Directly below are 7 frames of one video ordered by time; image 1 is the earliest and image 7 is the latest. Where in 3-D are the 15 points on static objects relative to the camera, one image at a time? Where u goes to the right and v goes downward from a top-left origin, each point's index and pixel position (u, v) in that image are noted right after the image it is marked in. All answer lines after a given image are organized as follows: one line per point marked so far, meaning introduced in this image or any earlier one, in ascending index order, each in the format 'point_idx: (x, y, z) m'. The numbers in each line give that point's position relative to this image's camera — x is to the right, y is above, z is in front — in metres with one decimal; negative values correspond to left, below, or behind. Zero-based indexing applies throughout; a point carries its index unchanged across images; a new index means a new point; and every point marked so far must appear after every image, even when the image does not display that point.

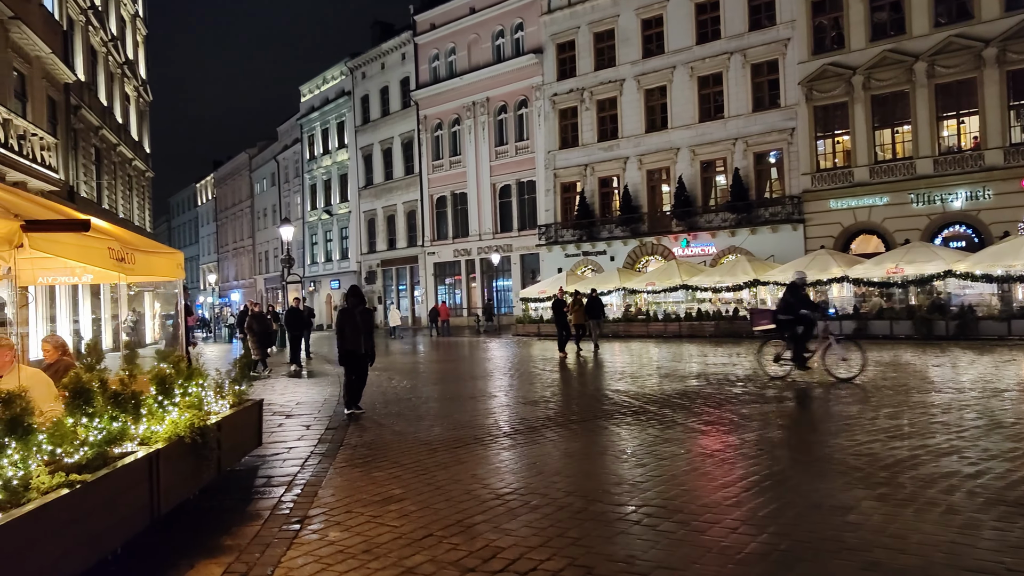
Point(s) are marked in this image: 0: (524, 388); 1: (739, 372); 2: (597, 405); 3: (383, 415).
0: (+0.2, -1.7, +13.6) m
1: (+4.4, -1.6, +15.8) m
2: (+1.0, -1.5, +10.1) m
3: (-1.6, -1.6, +10.1) m
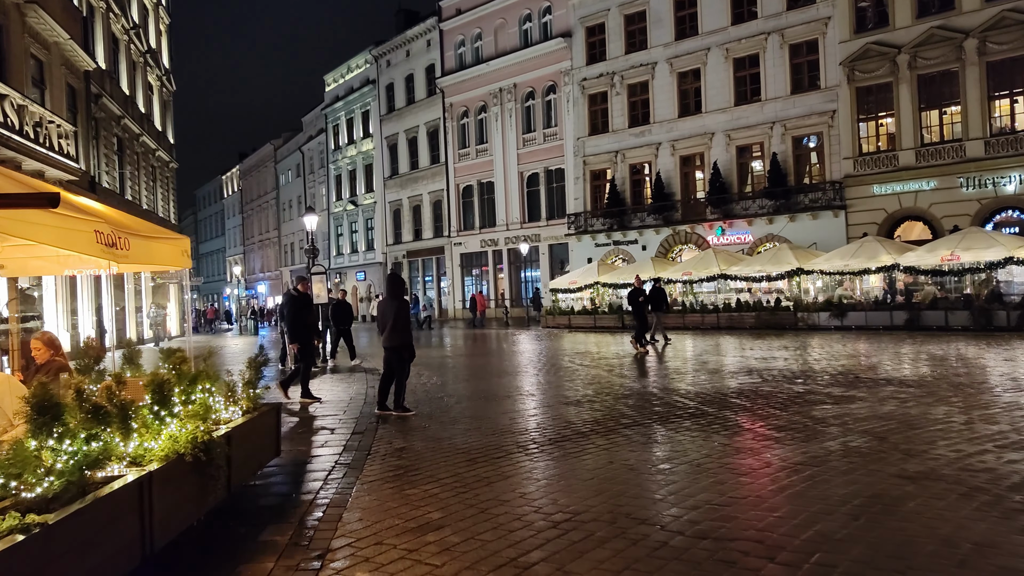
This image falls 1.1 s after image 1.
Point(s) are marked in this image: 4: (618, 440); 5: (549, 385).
0: (+0.7, -1.5, +12.8) m
1: (+5.0, -1.4, +14.8) m
2: (+1.5, -1.3, +9.2) m
3: (-1.1, -1.5, +9.3) m
4: (+0.9, -1.4, +7.2) m
5: (+0.3, -1.5, +12.8) m
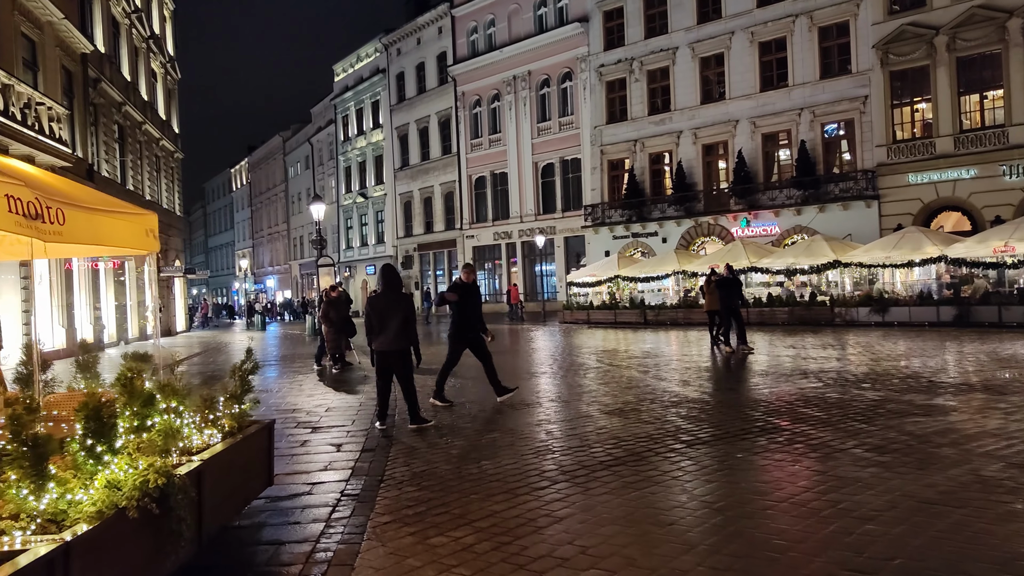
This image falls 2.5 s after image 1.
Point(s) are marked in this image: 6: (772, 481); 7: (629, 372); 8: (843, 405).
0: (+1.1, -1.4, +11.5) m
1: (+5.4, -1.3, +13.5) m
2: (+1.8, -1.3, +7.9) m
3: (-0.7, -1.4, +8.0) m
4: (+1.3, -1.3, +6.0) m
5: (+0.7, -1.4, +11.5) m
6: (+1.7, -1.3, +5.4) m
7: (+1.9, -1.4, +13.9) m
8: (+3.4, -1.2, +8.5) m
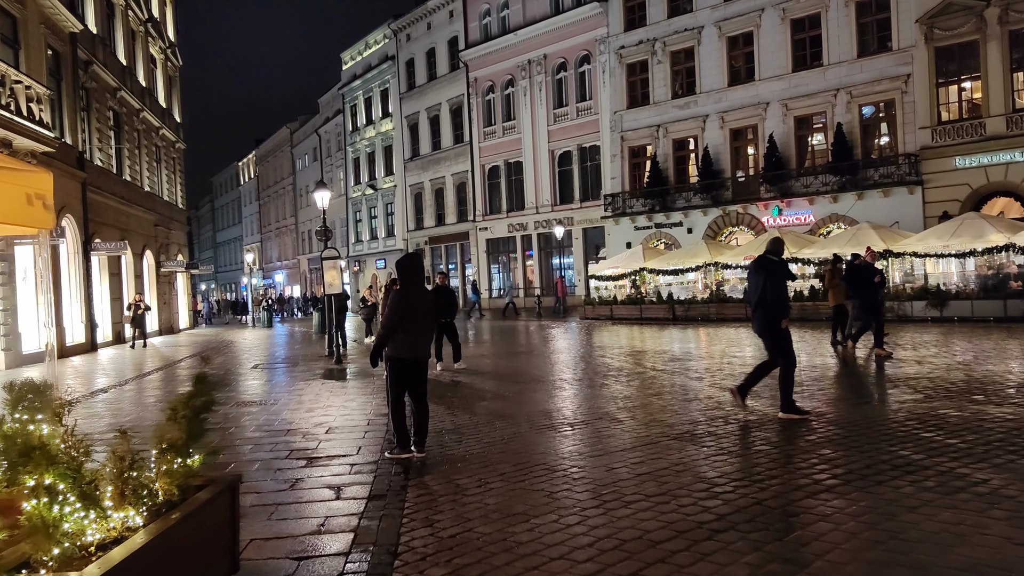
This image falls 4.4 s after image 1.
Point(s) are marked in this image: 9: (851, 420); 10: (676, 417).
0: (+1.5, -1.3, +9.8) m
1: (+5.8, -1.2, +11.7) m
2: (+2.2, -1.2, +6.2) m
3: (-0.4, -1.3, +6.3) m
4: (+1.6, -1.3, +4.2) m
5: (+1.1, -1.3, +9.8) m
6: (+2.0, -1.2, +3.7) m
7: (+2.4, -1.3, +12.2) m
8: (+3.8, -1.1, +6.8) m
9: (+3.0, -1.2, +7.3) m
10: (+1.6, -1.3, +8.0) m
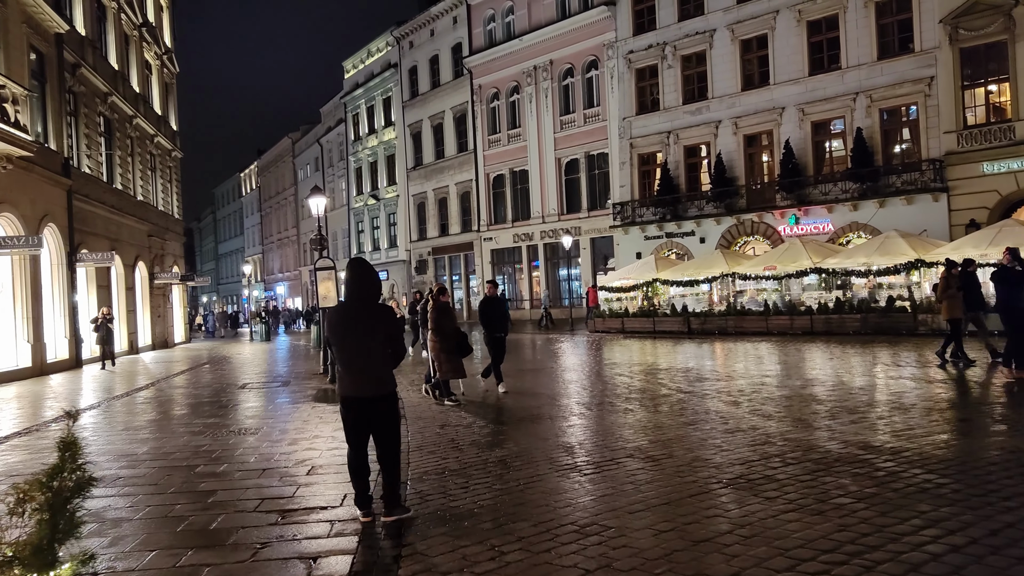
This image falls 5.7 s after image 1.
0: (+1.7, -1.5, +8.6) m
1: (+6.0, -1.4, +10.5) m
2: (+2.3, -1.3, +5.0) m
3: (-0.3, -1.4, +5.1) m
4: (+1.7, -1.3, +3.0) m
5: (+1.3, -1.5, +8.6) m
6: (+2.2, -1.3, +2.4) m
7: (+2.5, -1.5, +11.0) m
8: (+3.9, -1.2, +5.5) m
9: (+3.2, -1.3, +6.1) m
10: (+1.7, -1.4, +6.8) m
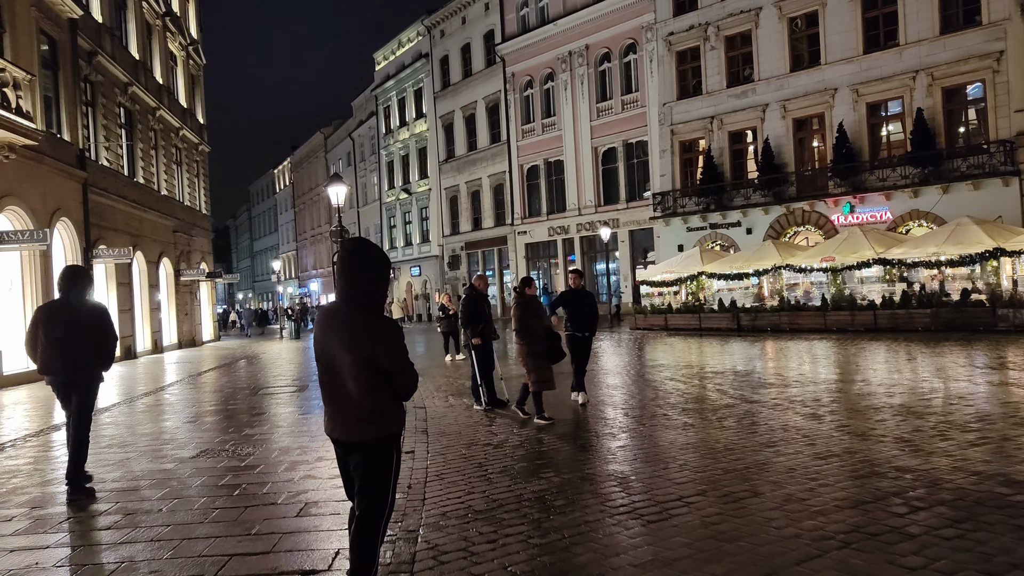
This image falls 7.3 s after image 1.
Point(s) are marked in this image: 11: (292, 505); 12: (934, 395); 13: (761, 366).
0: (+2.0, -1.4, +7.1) m
1: (+6.4, -1.3, +8.8) m
2: (+2.5, -1.2, +3.5) m
3: (-0.1, -1.4, +3.7) m
4: (+1.8, -1.3, +1.6) m
5: (+1.6, -1.4, +7.1) m
6: (+2.2, -1.3, +1.0) m
7: (+3.0, -1.4, +9.5) m
8: (+4.2, -1.2, +4.0) m
9: (+3.4, -1.2, +4.6) m
10: (+2.0, -1.3, +5.4) m
11: (-1.5, -1.5, +5.7) m
12: (+5.3, -1.3, +10.3) m
13: (+4.8, -1.5, +15.8) m
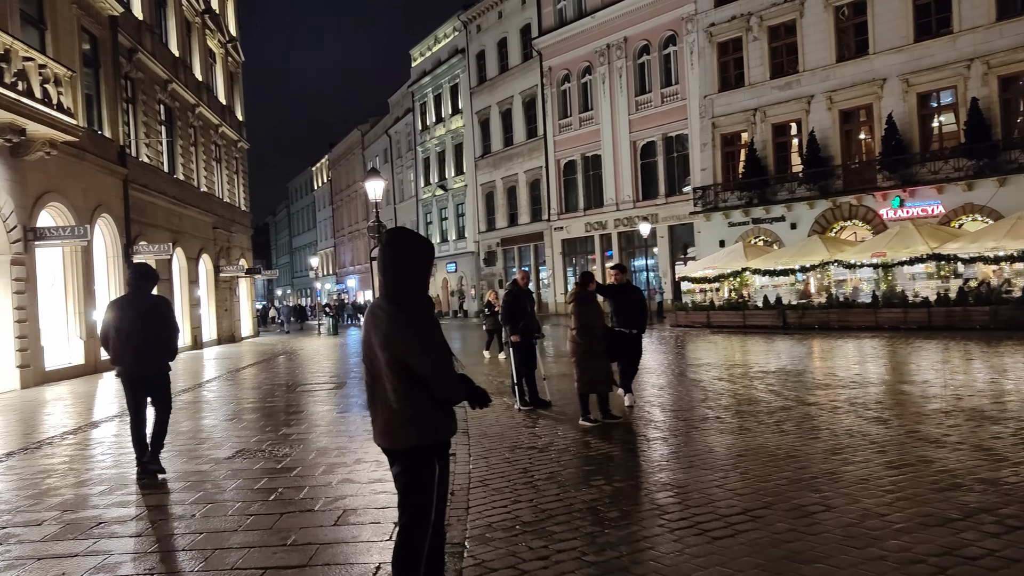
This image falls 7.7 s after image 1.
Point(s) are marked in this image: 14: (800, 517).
0: (+2.4, -1.4, +6.7) m
1: (+6.9, -1.2, +8.2) m
2: (+2.7, -1.2, +3.0) m
3: (+0.2, -1.4, +3.4) m
4: (+2.0, -1.3, +1.2) m
5: (+2.0, -1.4, +6.7) m
6: (+2.4, -1.3, +0.5) m
7: (+3.4, -1.3, +9.0) m
8: (+4.4, -1.2, +3.5) m
9: (+3.7, -1.2, +4.1) m
10: (+2.3, -1.3, +4.9) m
11: (-1.2, -1.5, +5.4) m
12: (+5.8, -1.3, +9.7) m
13: (+5.6, -1.4, +15.2) m
14: (+1.8, -1.3, +4.8) m
